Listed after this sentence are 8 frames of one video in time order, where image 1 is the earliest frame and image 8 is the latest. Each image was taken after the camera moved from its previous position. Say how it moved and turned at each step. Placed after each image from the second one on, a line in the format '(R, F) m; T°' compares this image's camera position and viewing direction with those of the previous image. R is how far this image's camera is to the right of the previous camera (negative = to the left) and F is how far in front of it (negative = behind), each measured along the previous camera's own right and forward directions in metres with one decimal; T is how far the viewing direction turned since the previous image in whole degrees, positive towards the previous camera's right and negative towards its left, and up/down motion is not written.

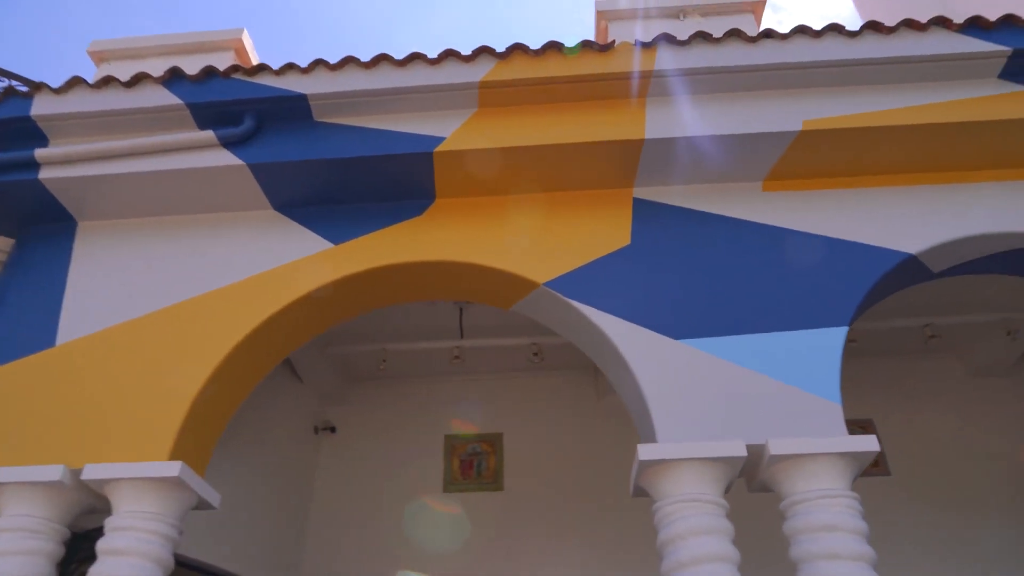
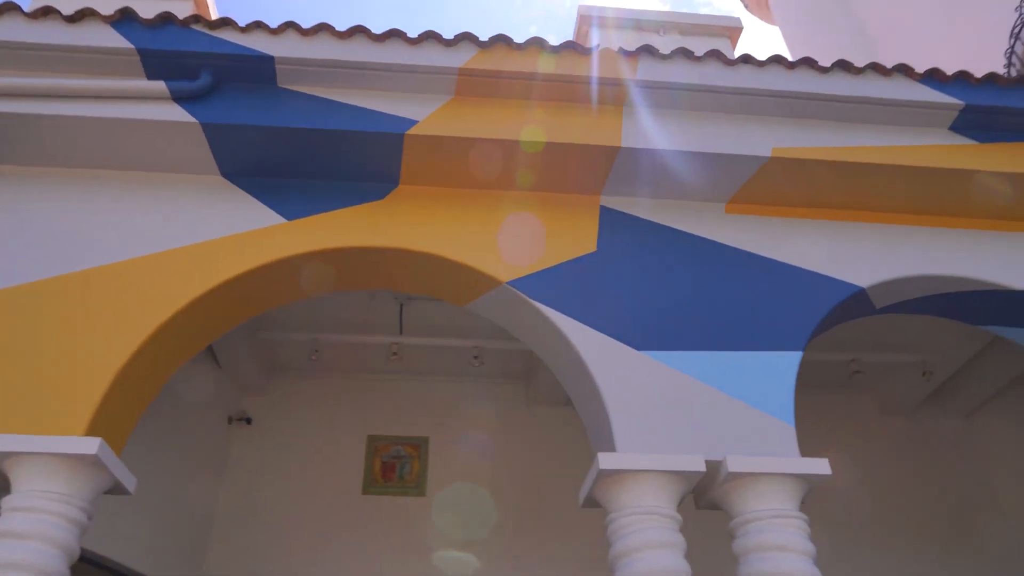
(-0.3, +0.2) m; +7°
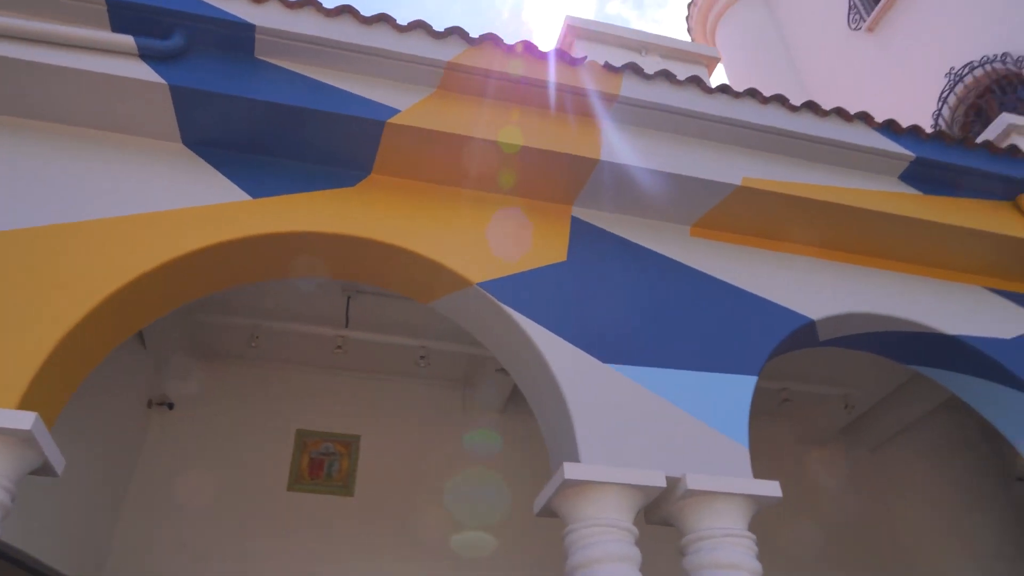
(-0.3, +0.1) m; +7°
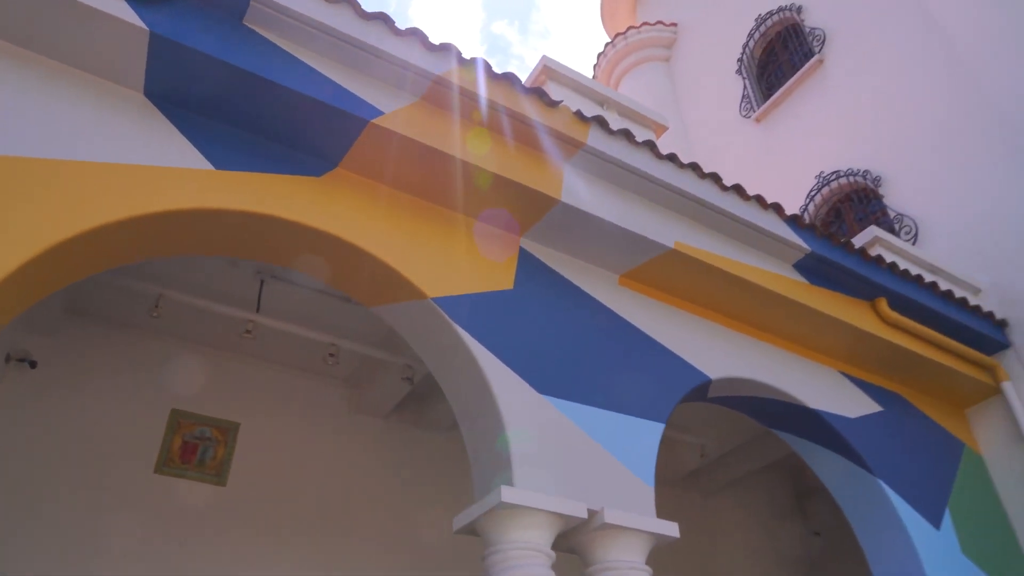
(-0.7, -0.1) m; +13°
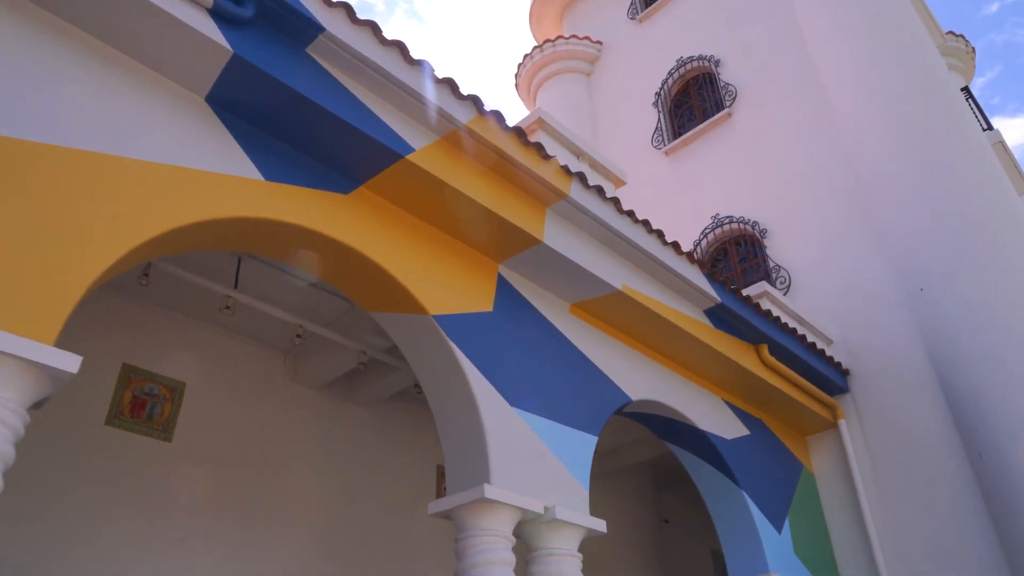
(-0.9, -0.6) m; +12°
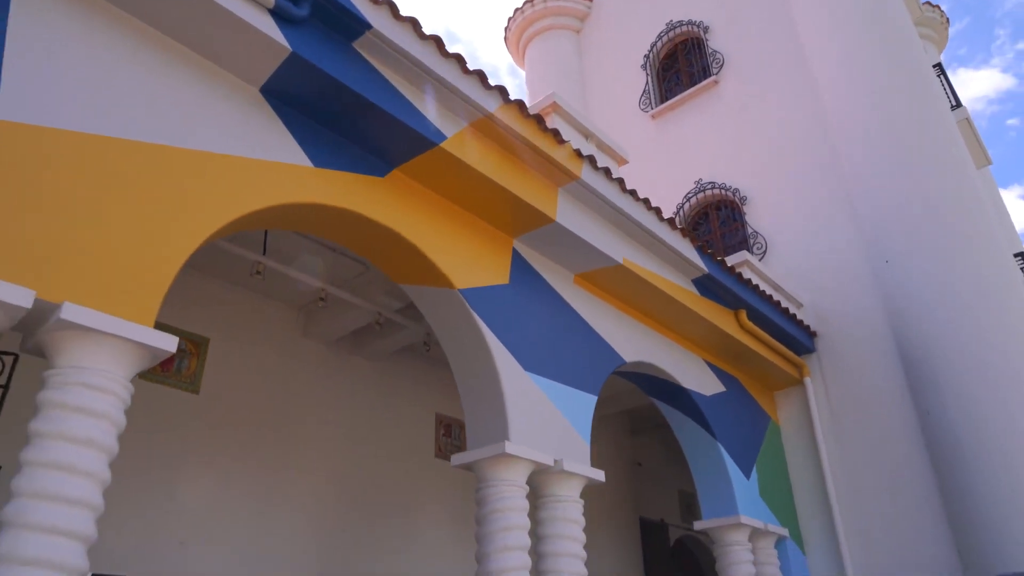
(-0.4, -0.4) m; +3°
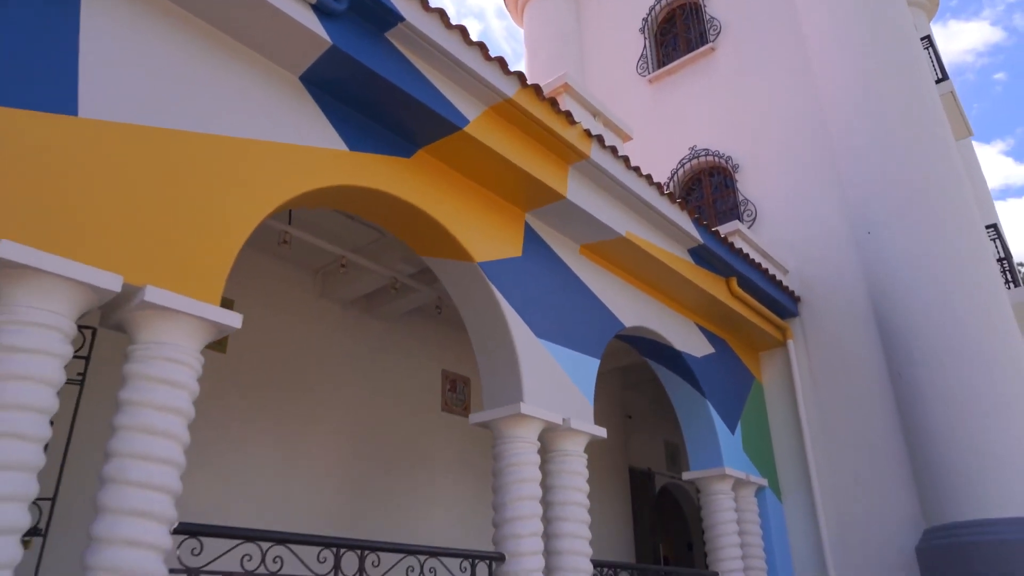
(-0.2, -0.4) m; +1°
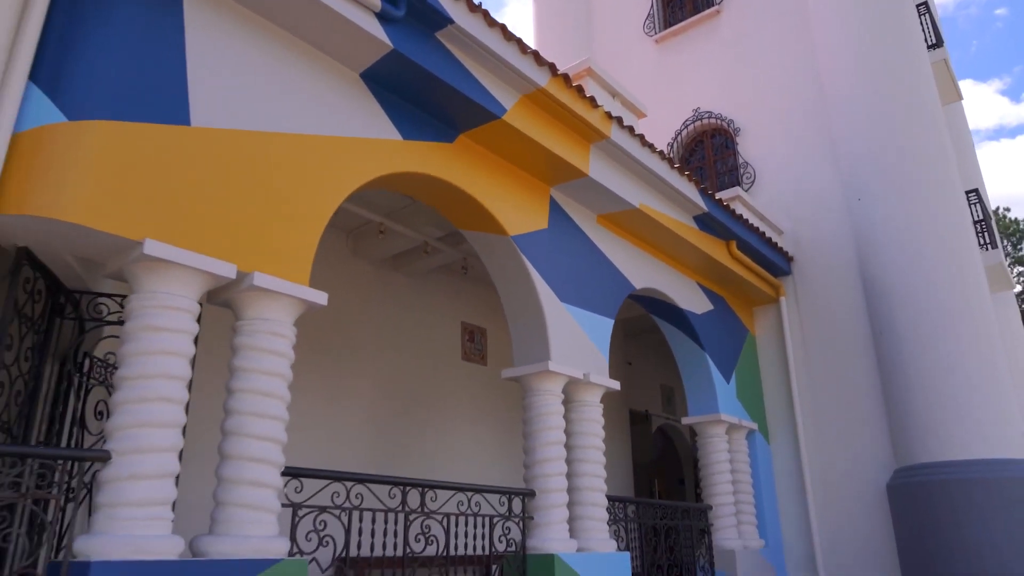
(-0.3, -0.7) m; +1°
